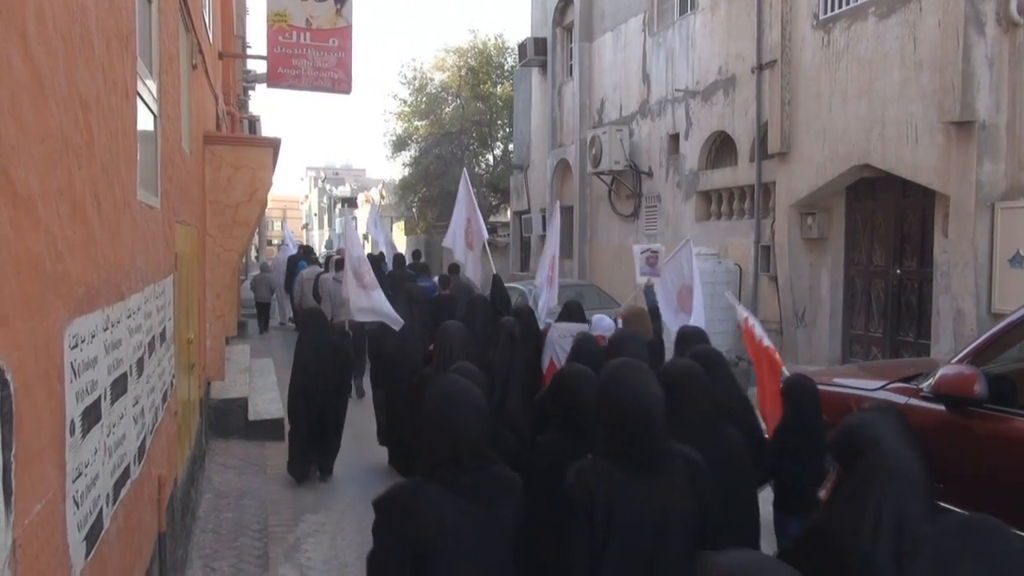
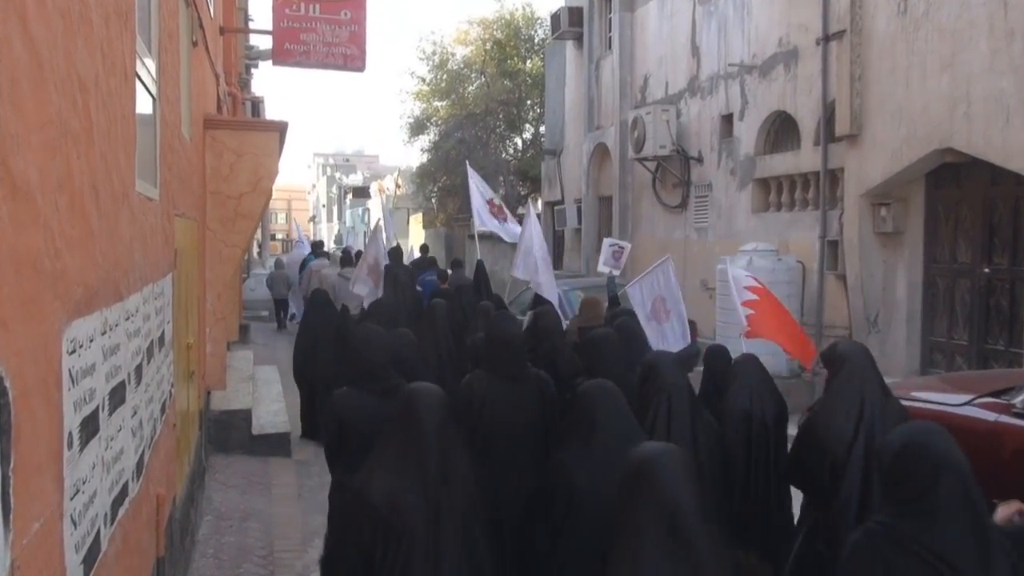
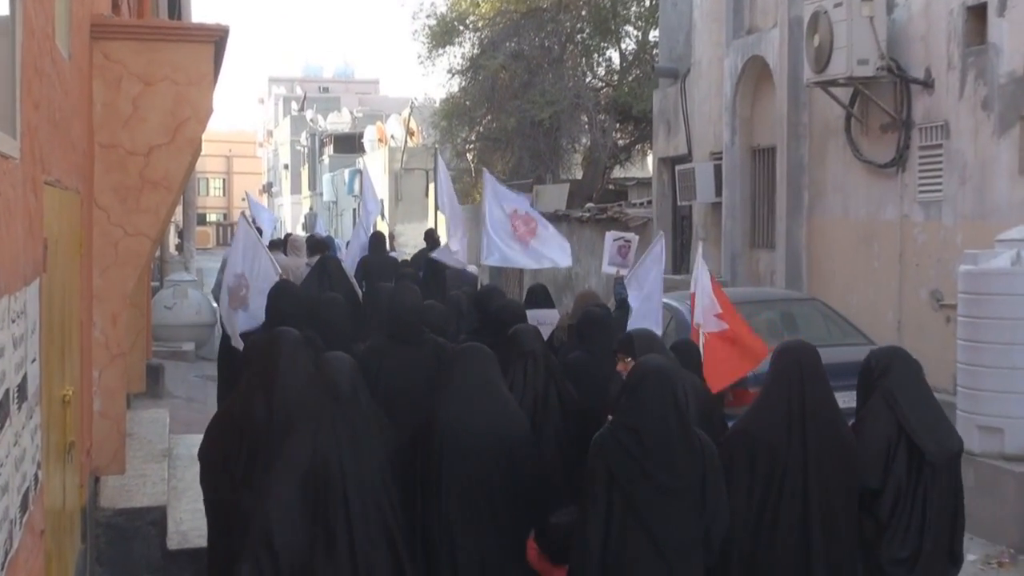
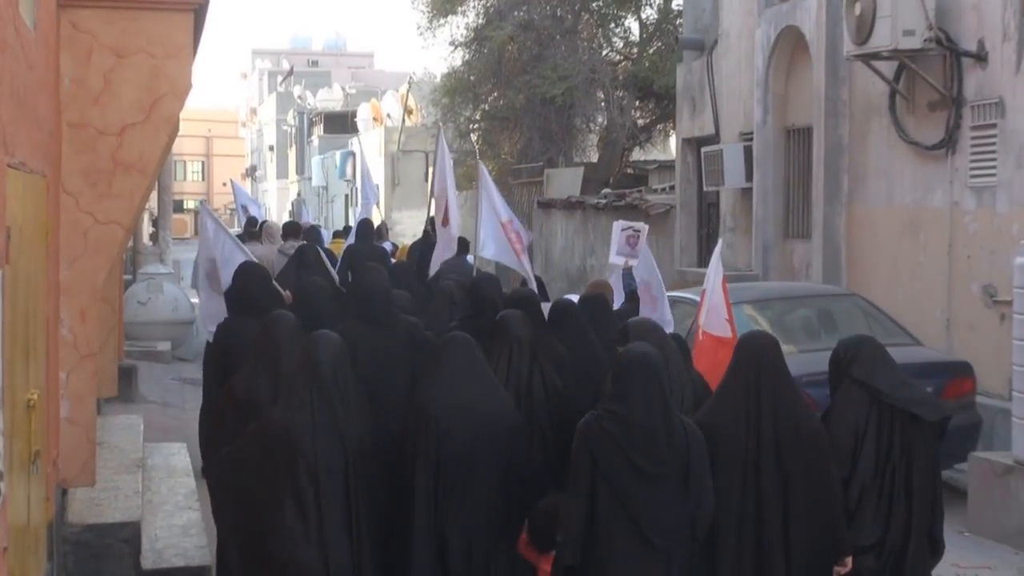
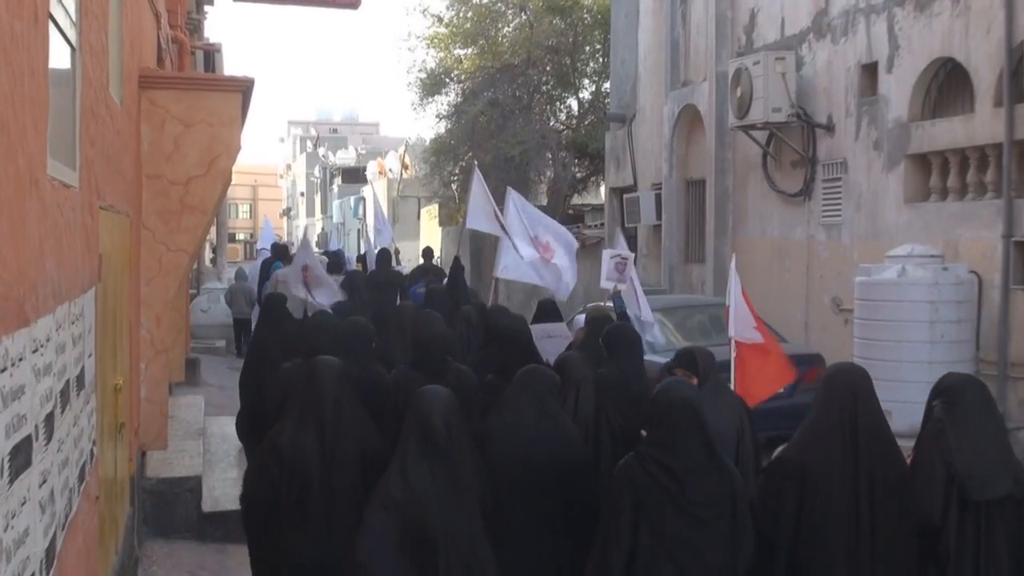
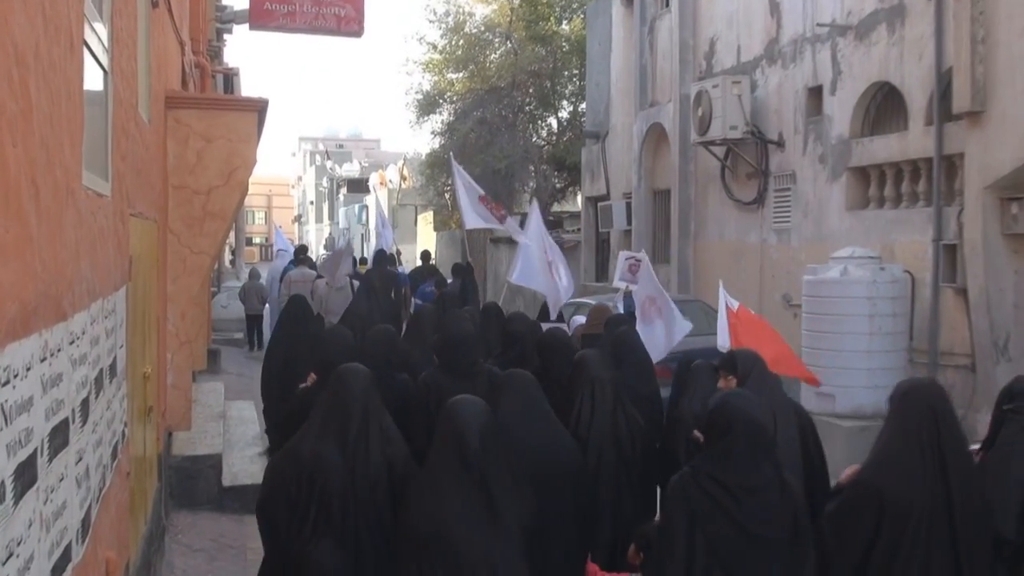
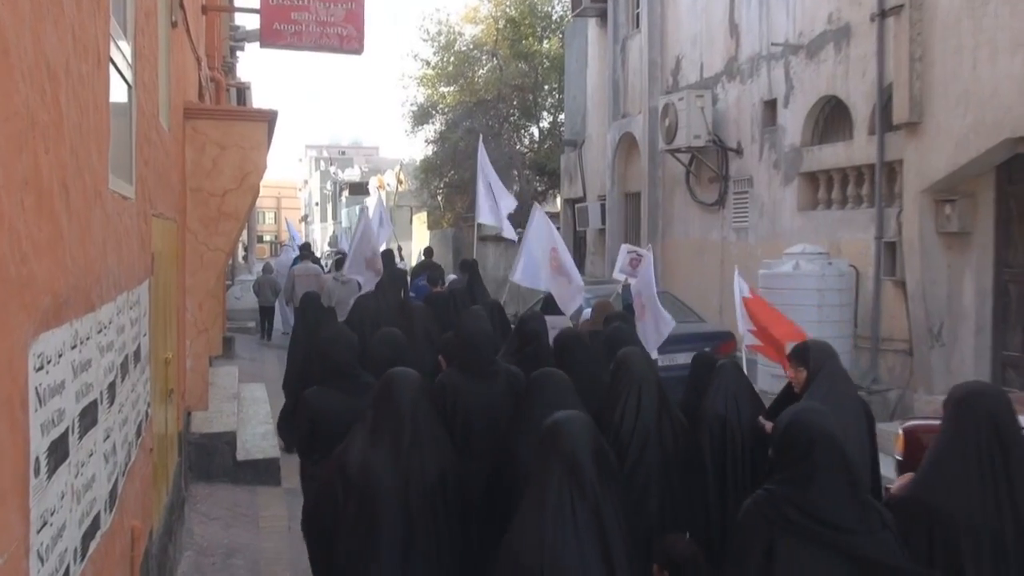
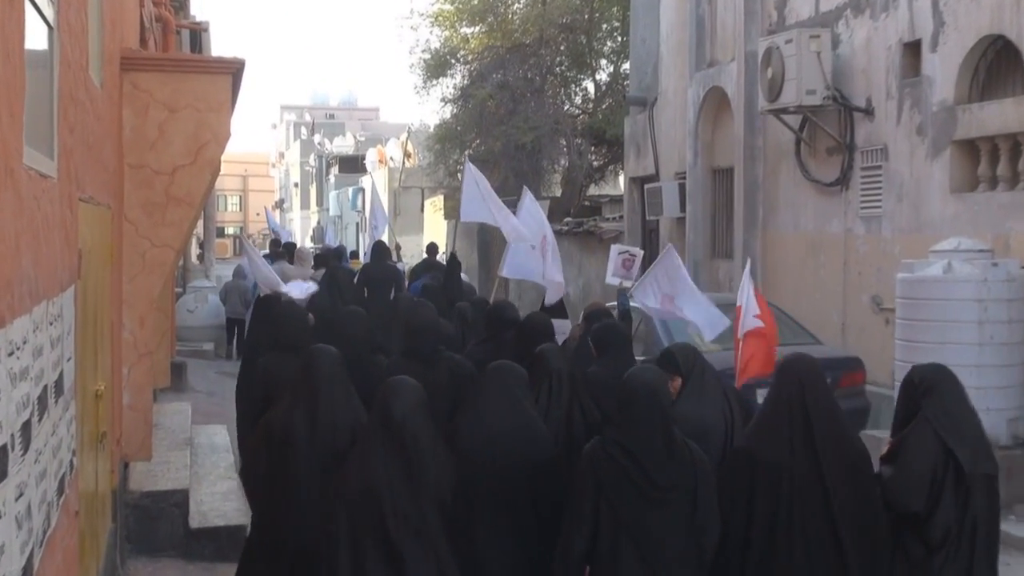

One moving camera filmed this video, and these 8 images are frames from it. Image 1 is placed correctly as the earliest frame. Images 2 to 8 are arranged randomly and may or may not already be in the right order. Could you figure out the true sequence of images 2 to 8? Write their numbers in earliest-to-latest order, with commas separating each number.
2, 7, 6, 5, 8, 3, 4
